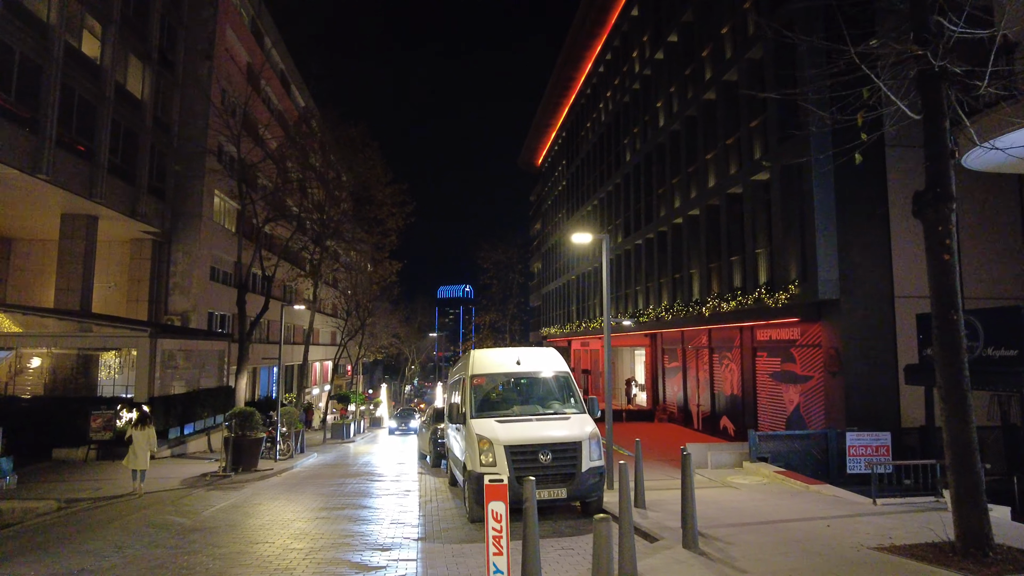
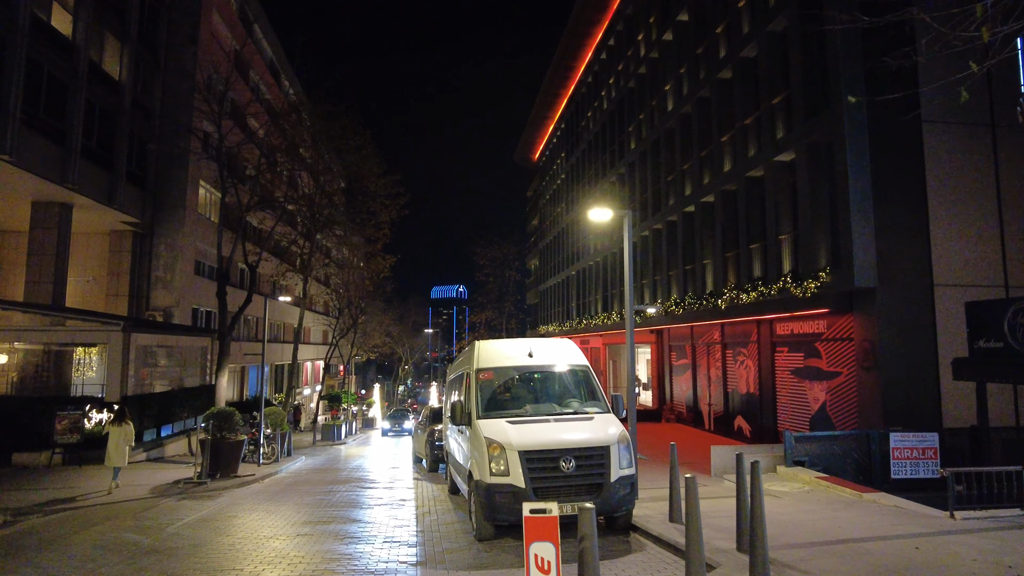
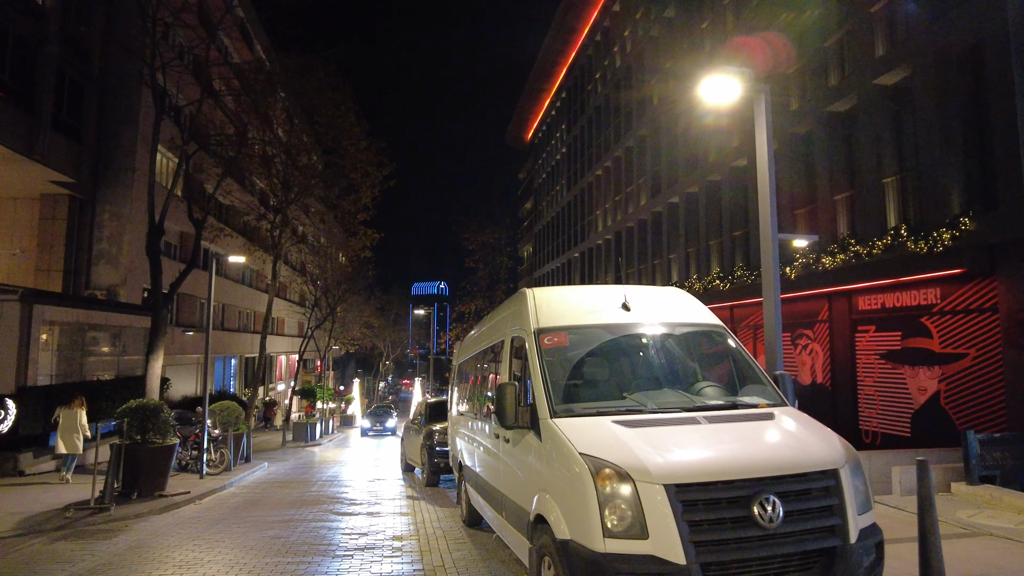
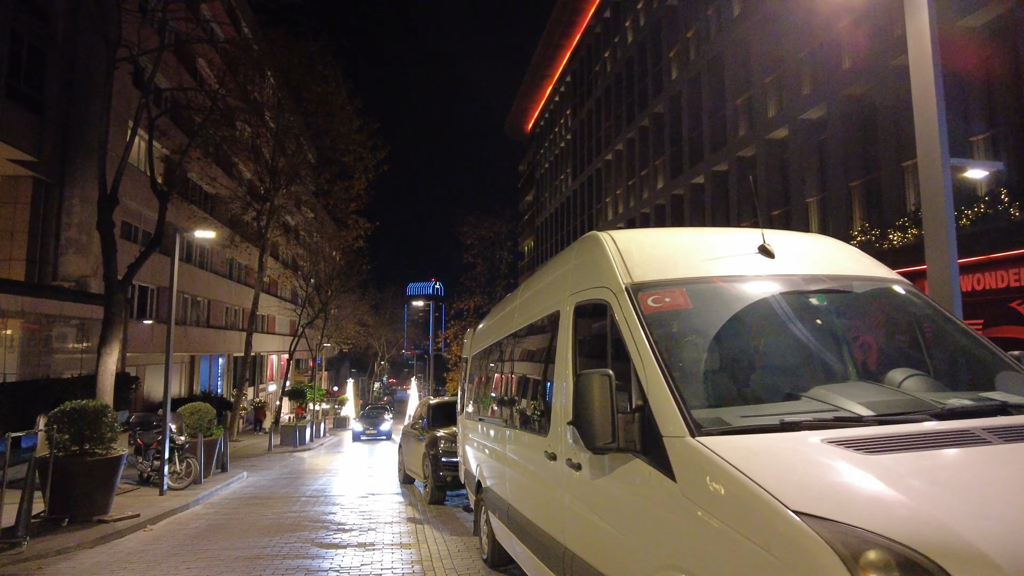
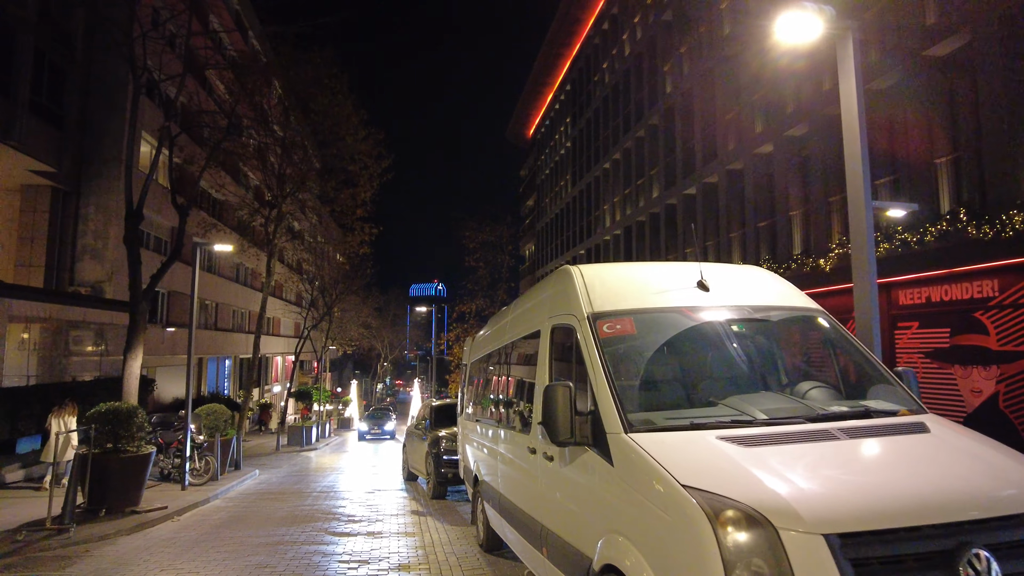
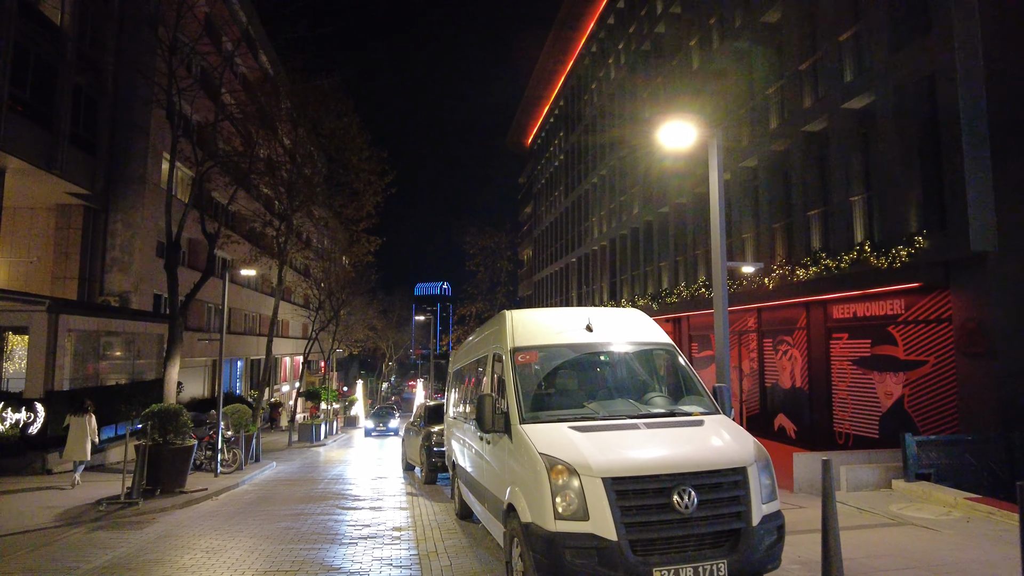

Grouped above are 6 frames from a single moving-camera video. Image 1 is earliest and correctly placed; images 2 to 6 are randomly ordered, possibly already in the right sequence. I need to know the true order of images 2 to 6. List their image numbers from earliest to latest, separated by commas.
2, 6, 3, 5, 4
